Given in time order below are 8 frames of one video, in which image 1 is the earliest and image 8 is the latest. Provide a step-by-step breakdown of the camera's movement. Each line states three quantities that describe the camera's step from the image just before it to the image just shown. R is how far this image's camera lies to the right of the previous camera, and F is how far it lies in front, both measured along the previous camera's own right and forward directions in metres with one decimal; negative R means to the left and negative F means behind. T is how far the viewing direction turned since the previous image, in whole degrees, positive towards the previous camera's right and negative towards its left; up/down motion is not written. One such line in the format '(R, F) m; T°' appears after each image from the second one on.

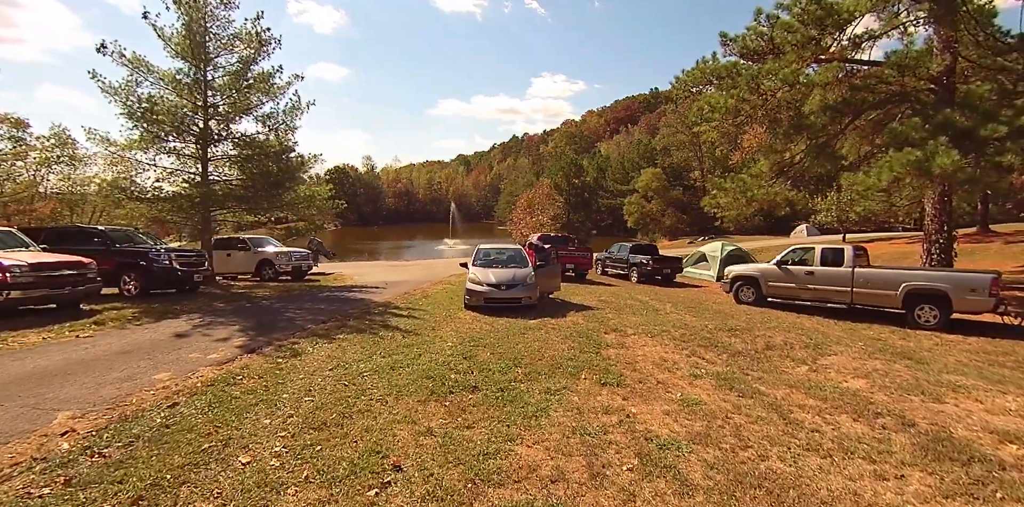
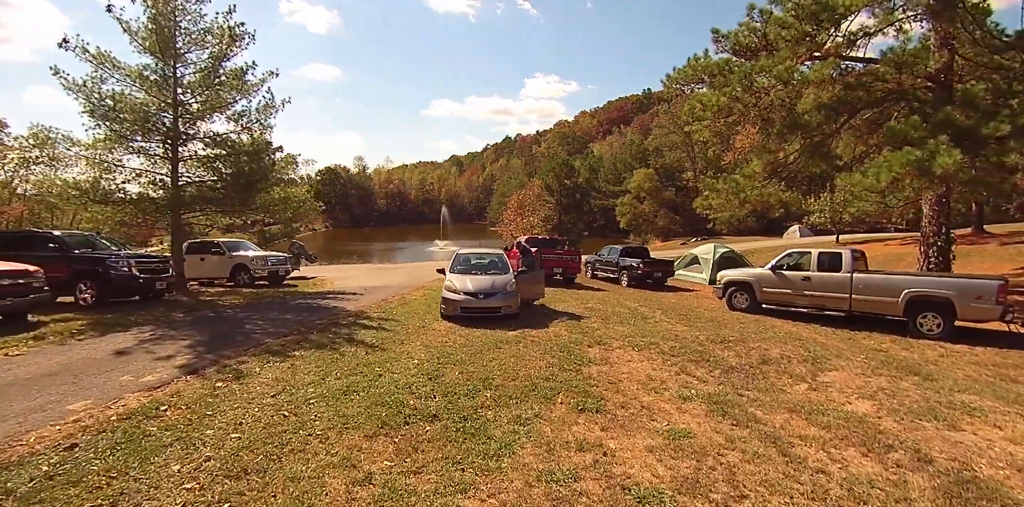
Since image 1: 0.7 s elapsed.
(+0.3, +0.5) m; +1°
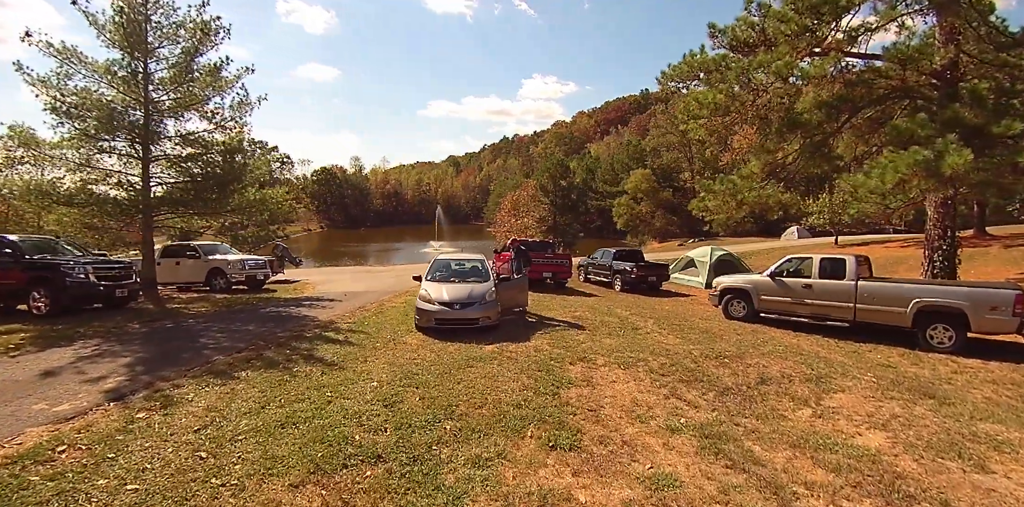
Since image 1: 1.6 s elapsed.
(+0.3, +0.6) m; 0°
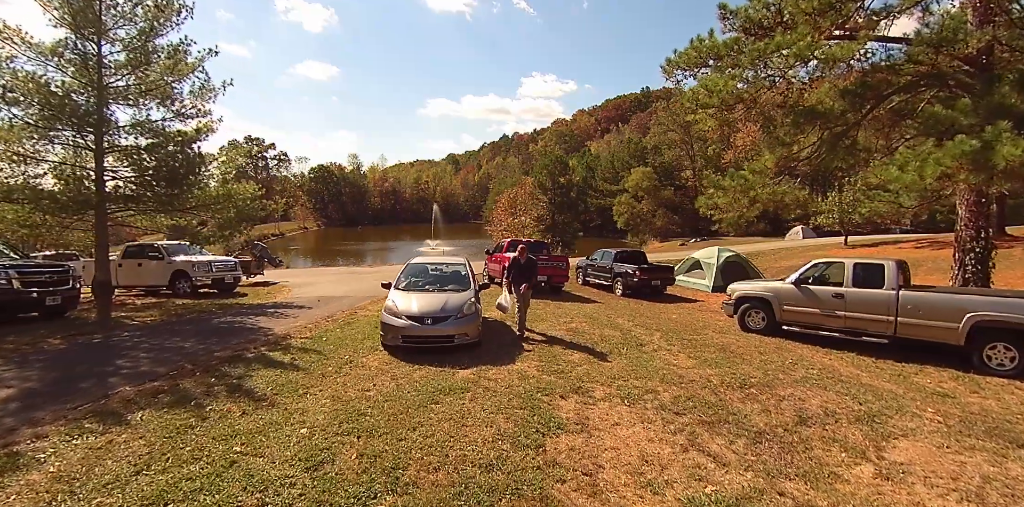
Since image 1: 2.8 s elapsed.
(+0.2, +1.1) m; 0°
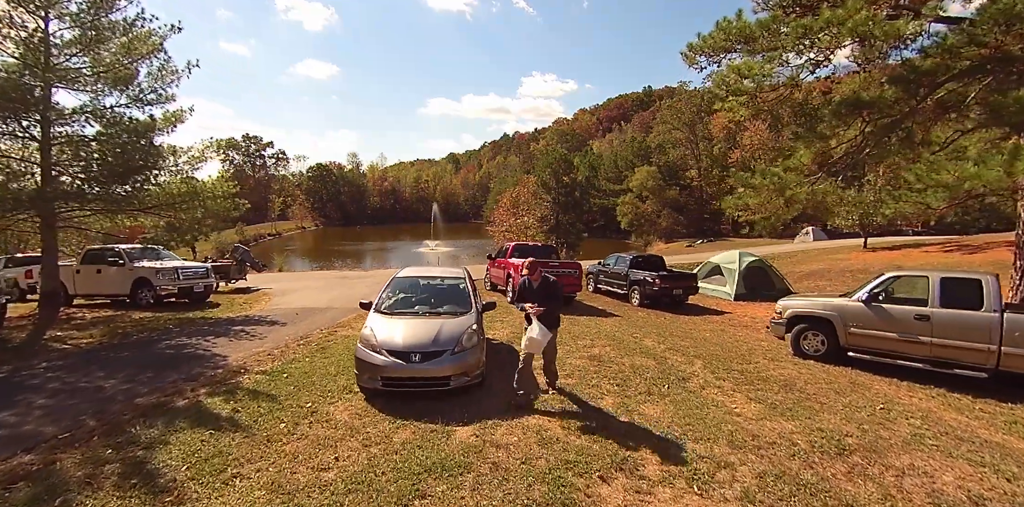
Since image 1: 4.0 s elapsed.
(-0.1, +1.4) m; 0°
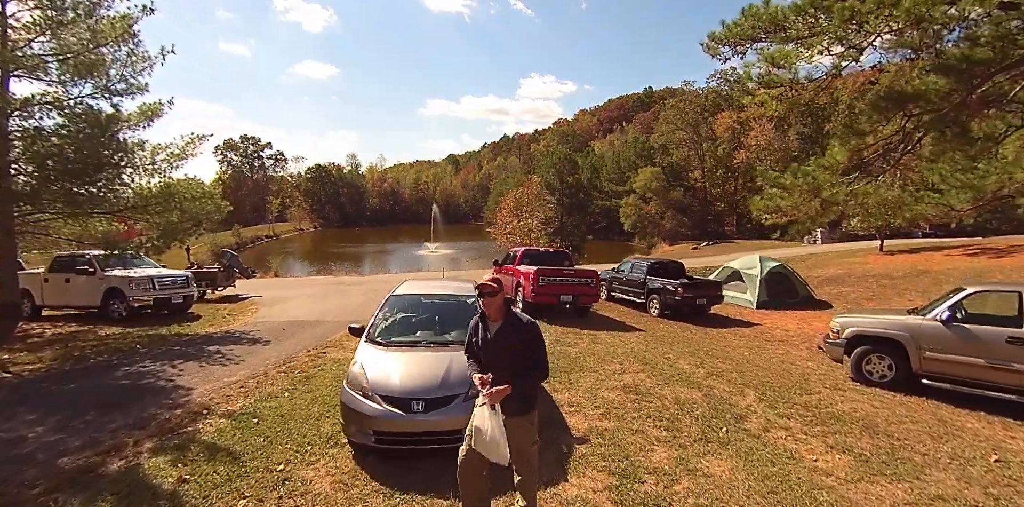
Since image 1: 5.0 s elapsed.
(-0.2, +1.0) m; 0°
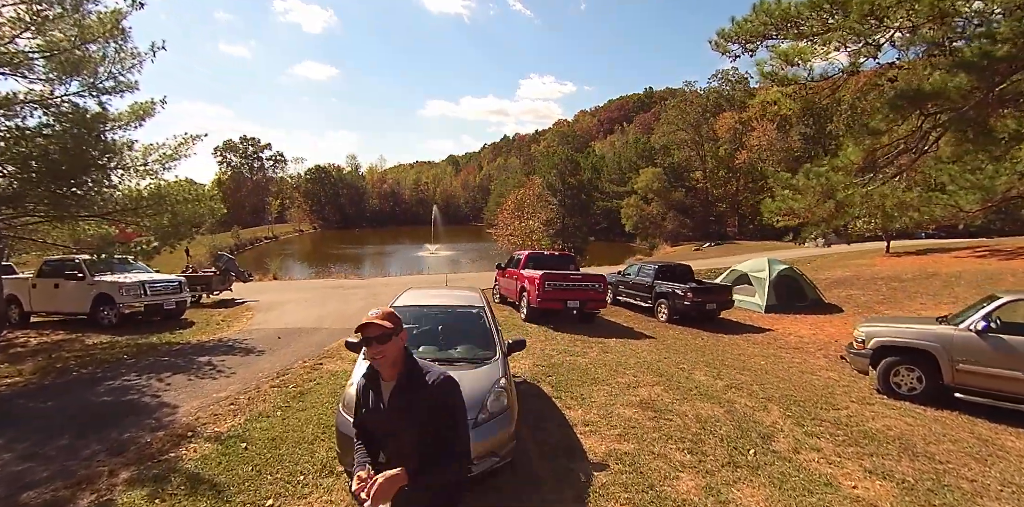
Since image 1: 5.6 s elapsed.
(-0.1, +0.3) m; 0°
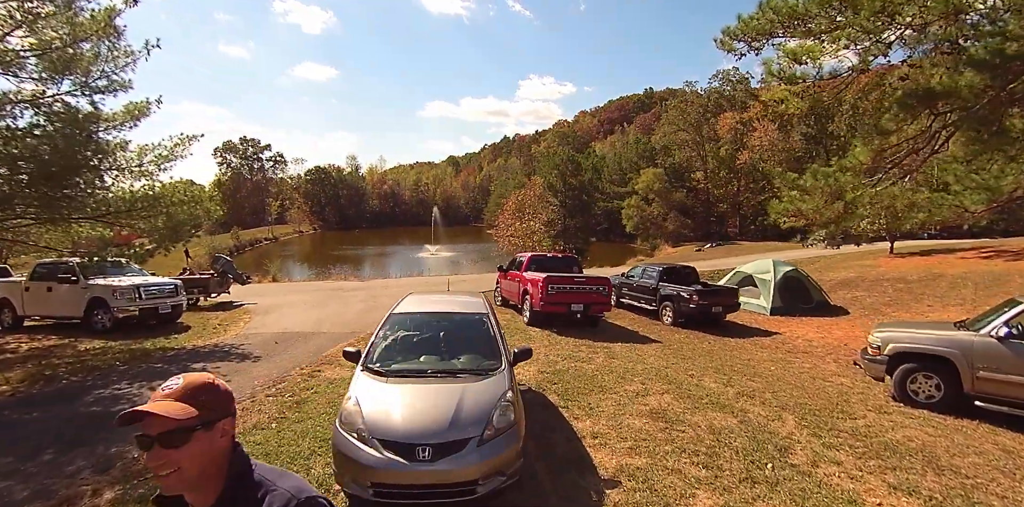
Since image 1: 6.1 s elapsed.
(-0.1, +0.2) m; 0°
